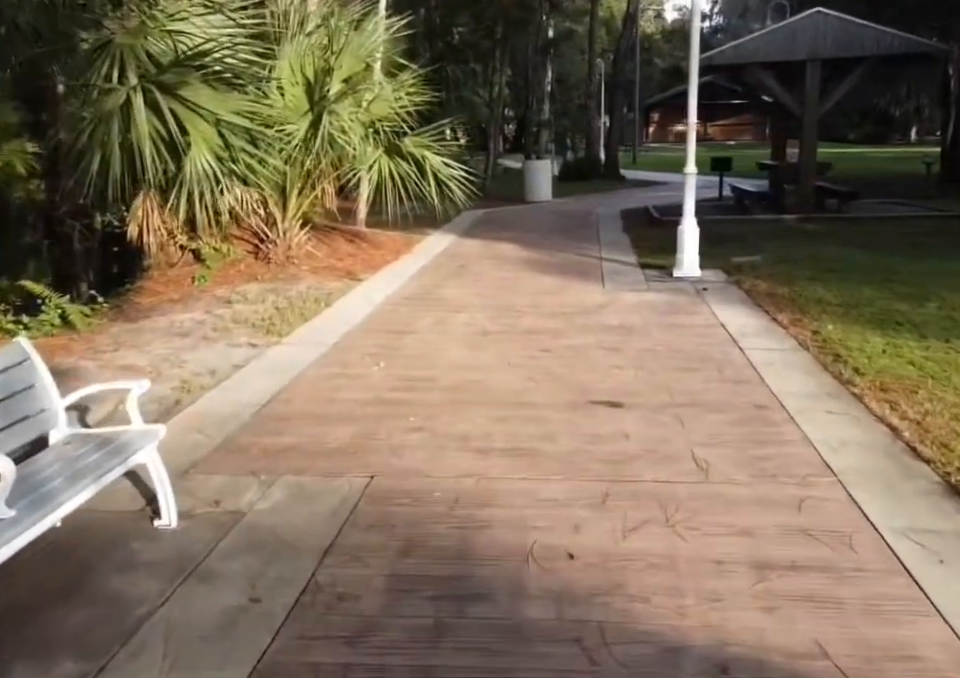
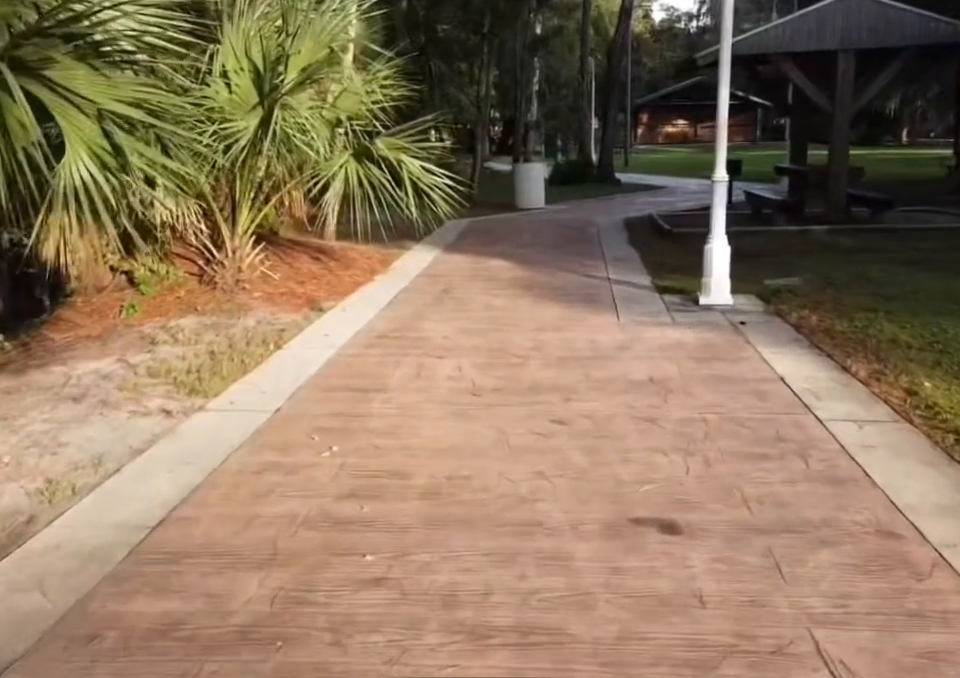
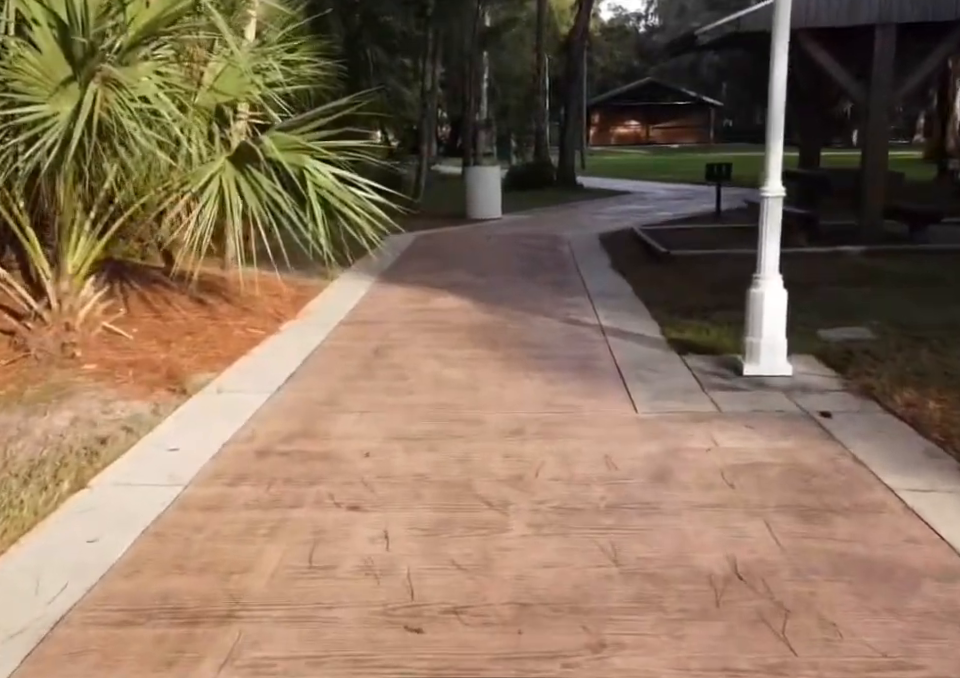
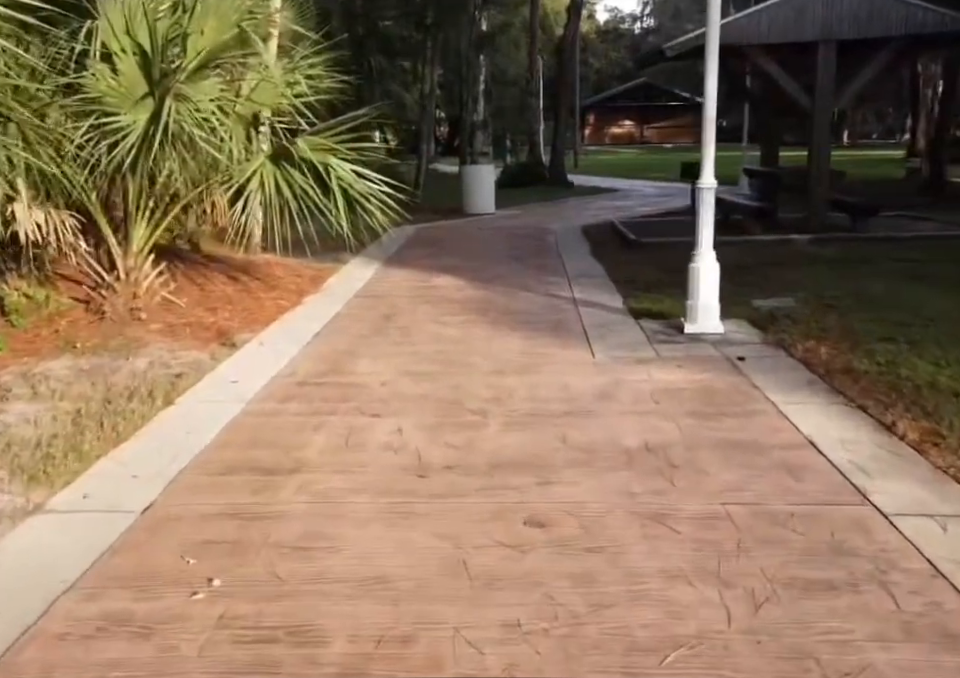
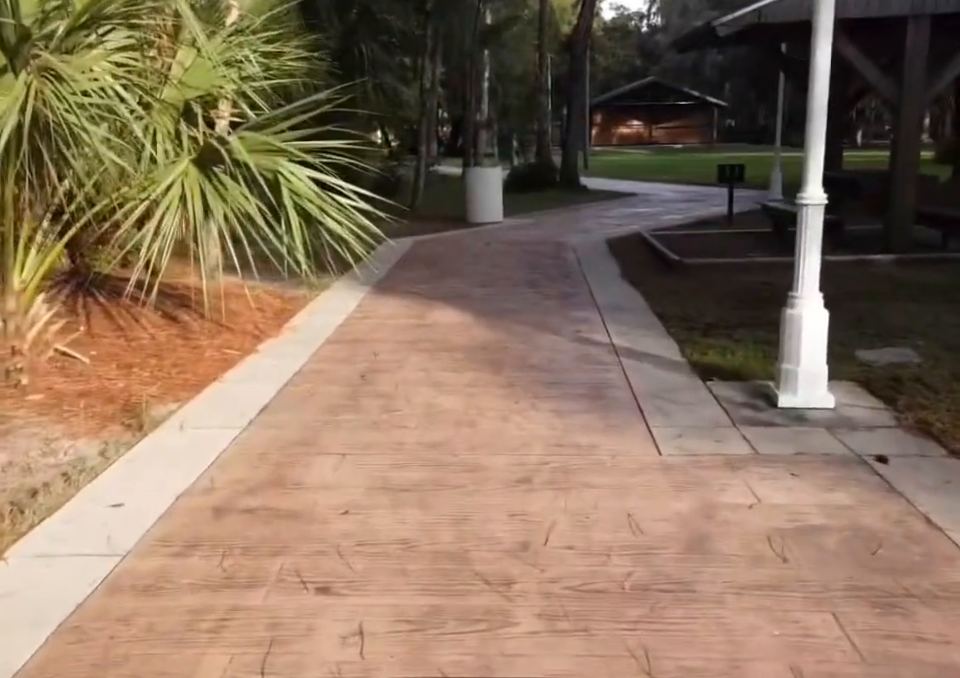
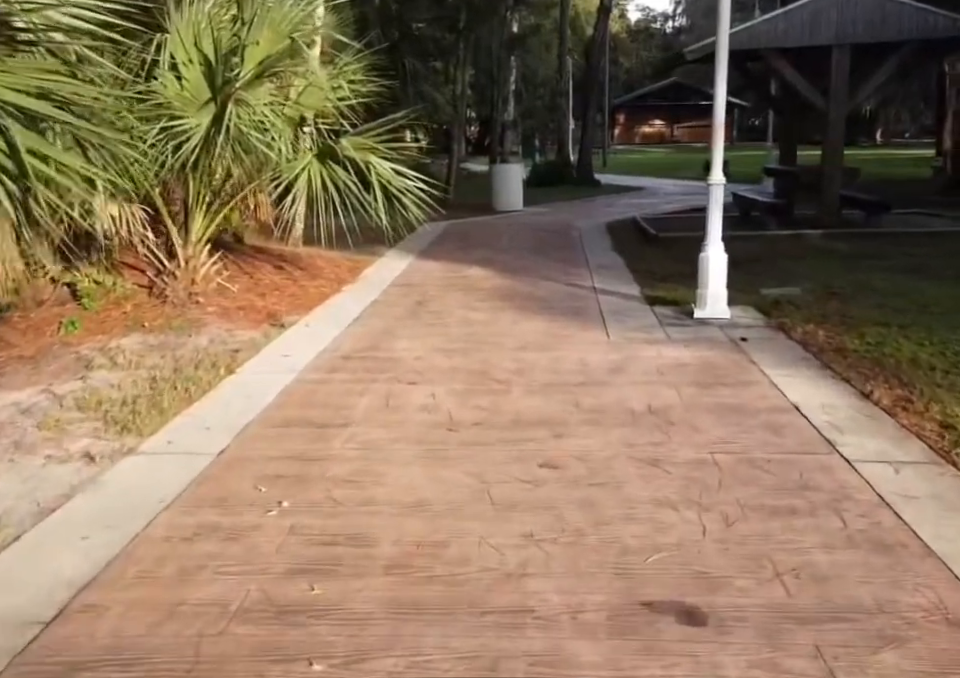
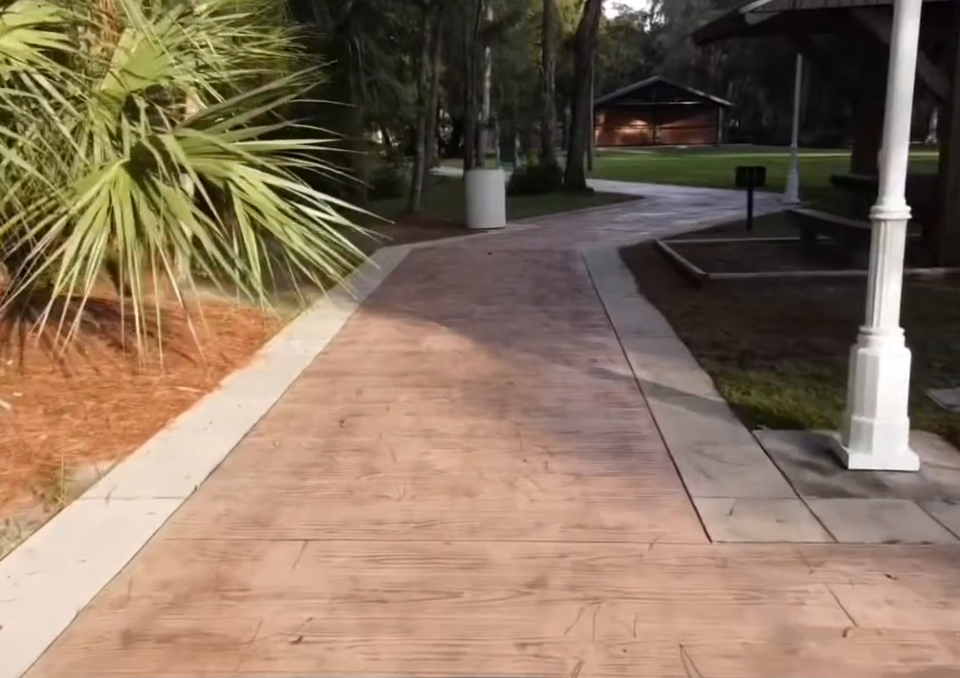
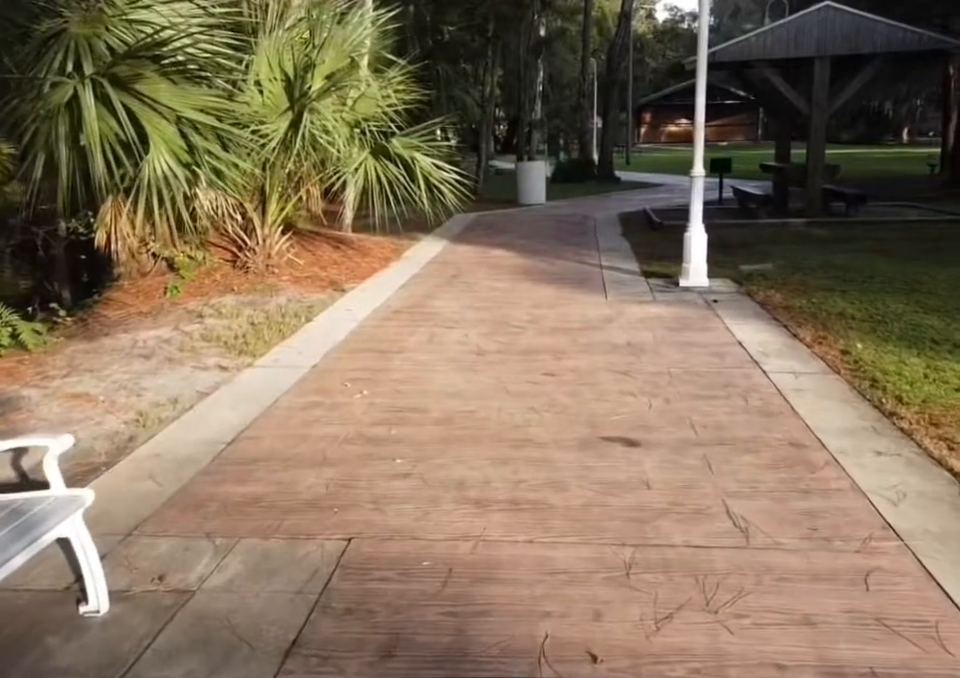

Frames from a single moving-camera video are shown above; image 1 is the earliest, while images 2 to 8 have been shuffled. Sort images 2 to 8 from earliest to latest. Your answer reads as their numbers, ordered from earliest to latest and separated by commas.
8, 2, 6, 4, 3, 5, 7
